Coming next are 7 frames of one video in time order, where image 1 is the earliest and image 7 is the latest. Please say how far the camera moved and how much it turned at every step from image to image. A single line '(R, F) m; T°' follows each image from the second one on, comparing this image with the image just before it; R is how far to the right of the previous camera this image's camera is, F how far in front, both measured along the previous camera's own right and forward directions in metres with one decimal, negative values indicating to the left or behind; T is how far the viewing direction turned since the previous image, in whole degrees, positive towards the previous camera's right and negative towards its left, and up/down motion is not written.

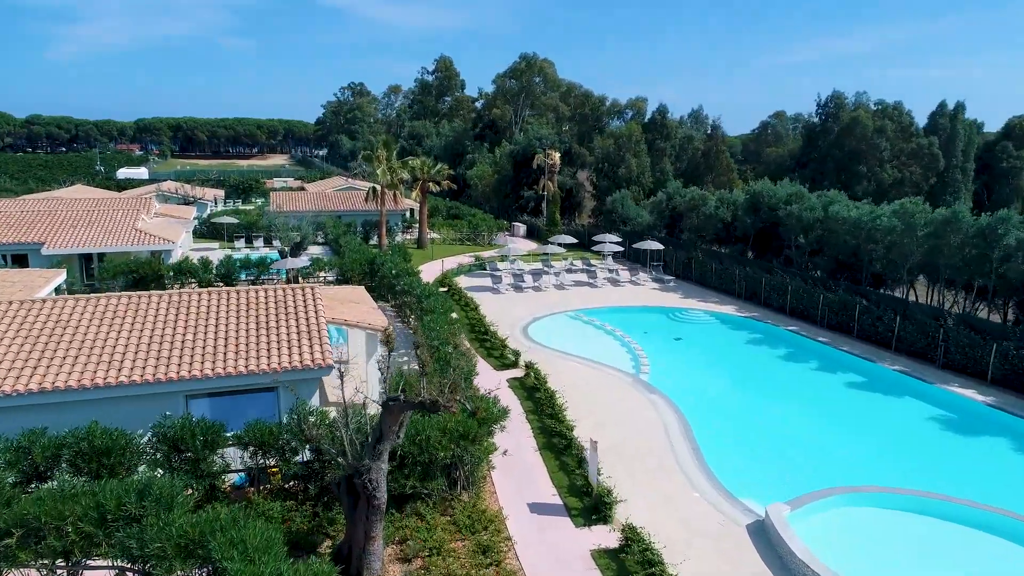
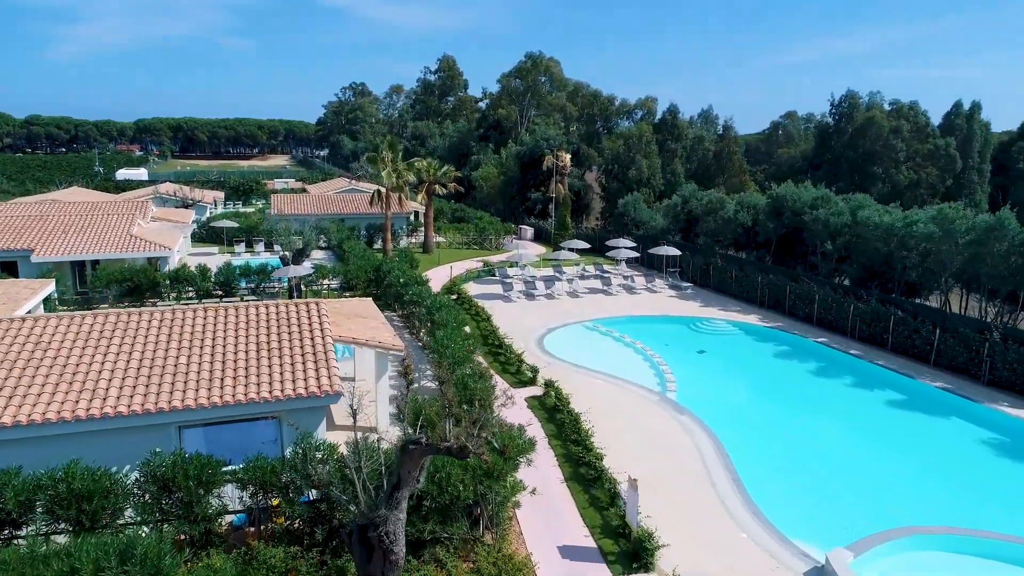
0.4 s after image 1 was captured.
(-0.5, +1.4) m; 0°
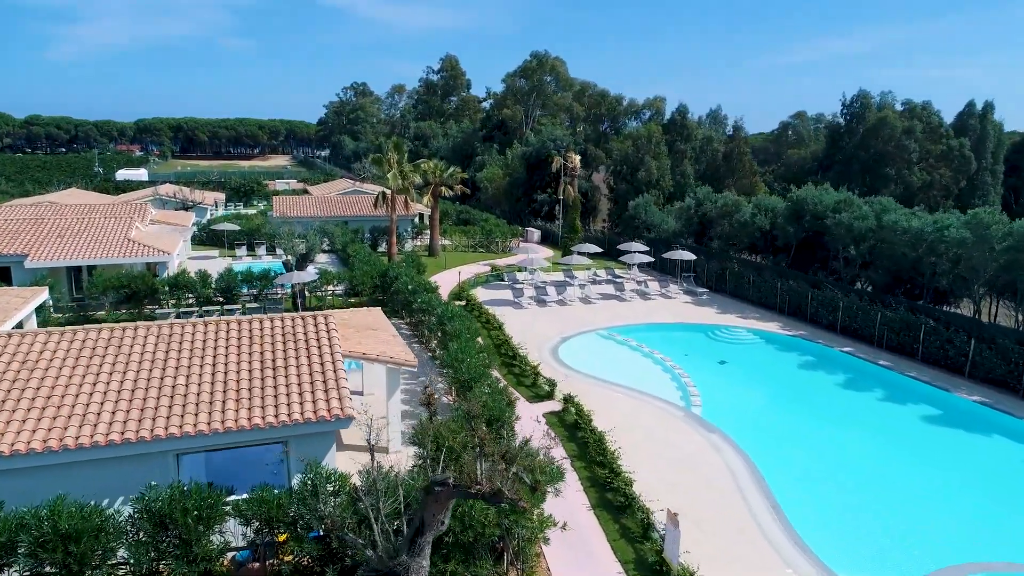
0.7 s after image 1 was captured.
(-0.5, +1.0) m; 0°
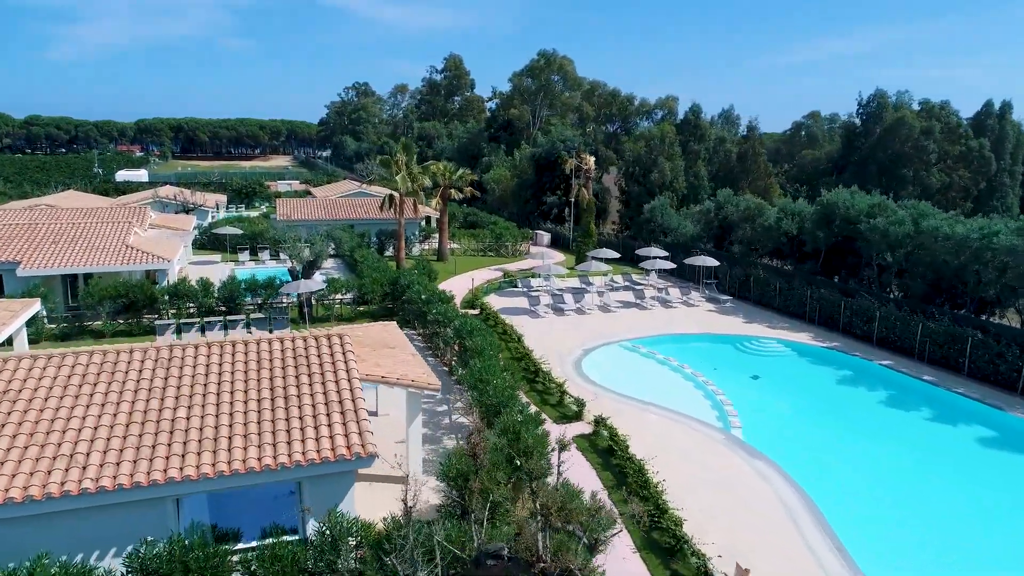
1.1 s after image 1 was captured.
(-0.7, +1.4) m; 0°
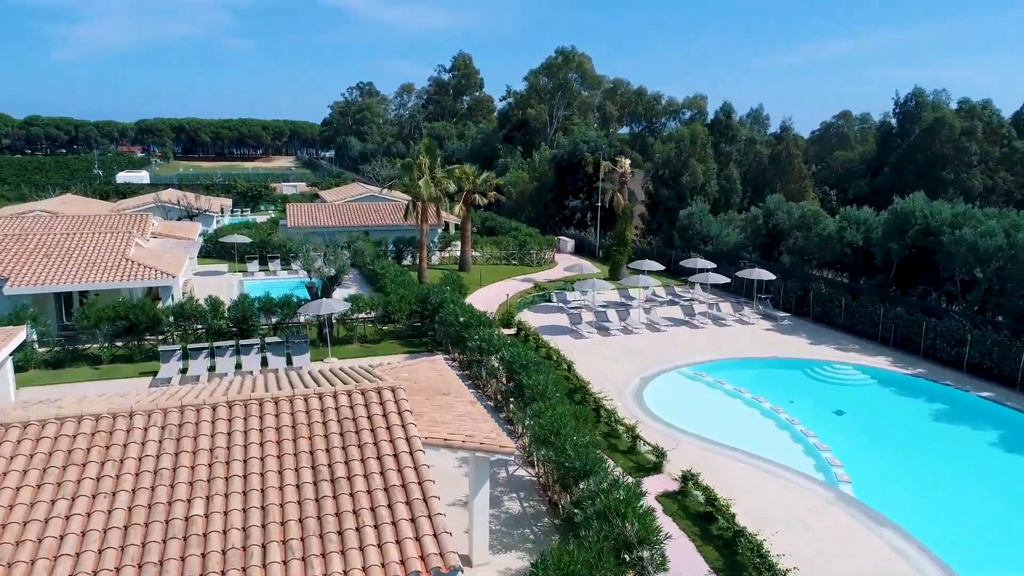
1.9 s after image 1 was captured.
(-1.5, +2.7) m; 0°
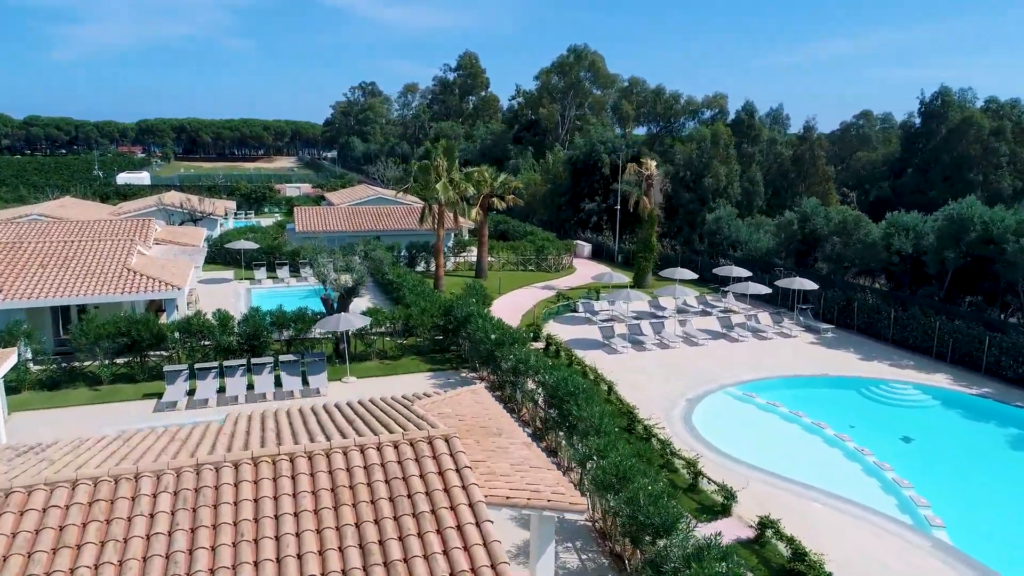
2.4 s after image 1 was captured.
(-1.0, +1.7) m; 0°
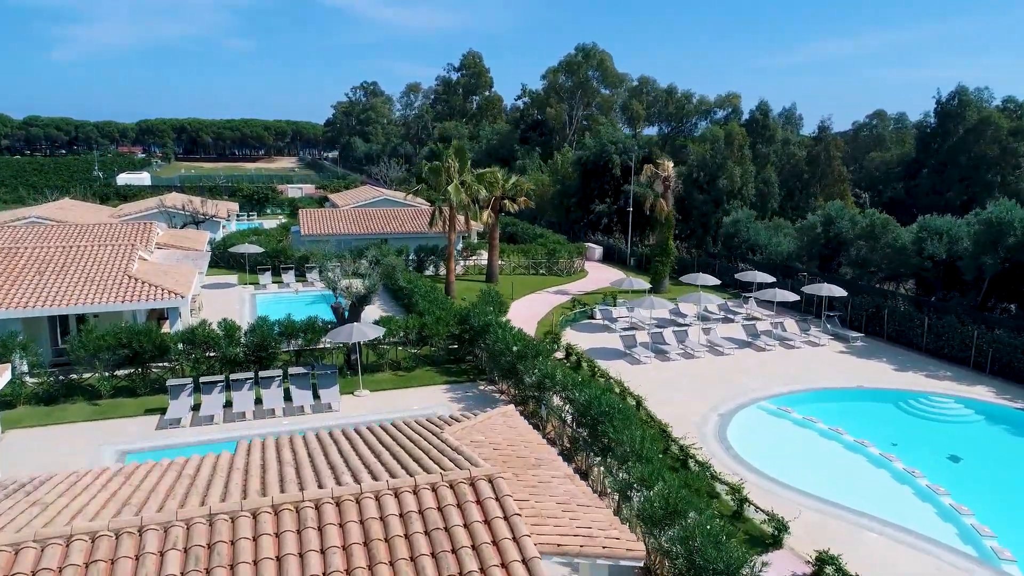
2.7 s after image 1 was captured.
(-0.6, +1.0) m; 0°
